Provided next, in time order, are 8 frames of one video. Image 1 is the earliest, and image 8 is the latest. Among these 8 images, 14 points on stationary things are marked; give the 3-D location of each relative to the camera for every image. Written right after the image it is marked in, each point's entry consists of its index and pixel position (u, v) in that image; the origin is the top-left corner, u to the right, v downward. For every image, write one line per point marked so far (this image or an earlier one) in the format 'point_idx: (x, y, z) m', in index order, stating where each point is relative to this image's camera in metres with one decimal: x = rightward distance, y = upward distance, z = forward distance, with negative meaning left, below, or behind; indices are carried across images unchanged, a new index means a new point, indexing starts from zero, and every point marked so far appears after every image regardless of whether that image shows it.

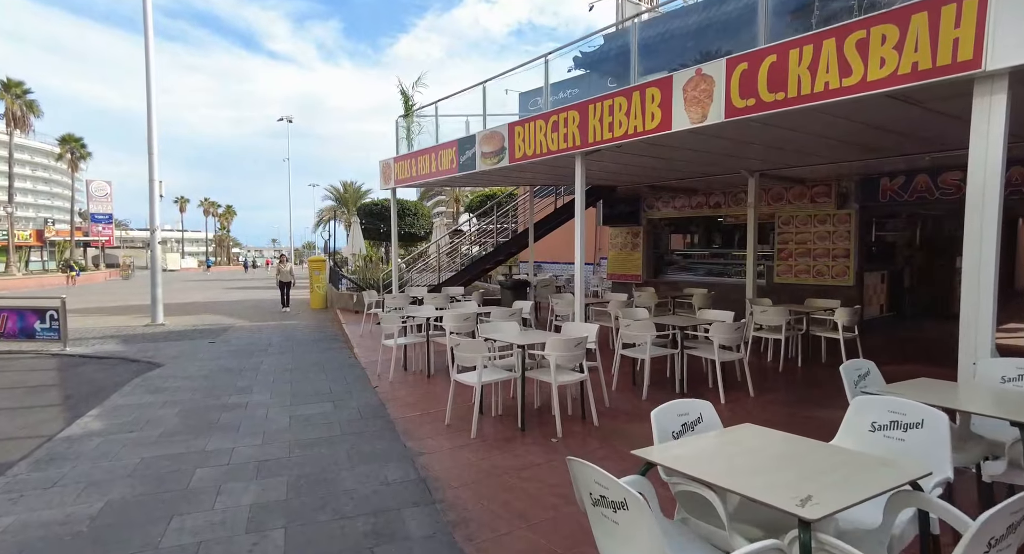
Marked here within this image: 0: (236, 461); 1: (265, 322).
0: (-2.2, -1.5, +4.4) m
1: (-6.9, -1.2, +15.3) m
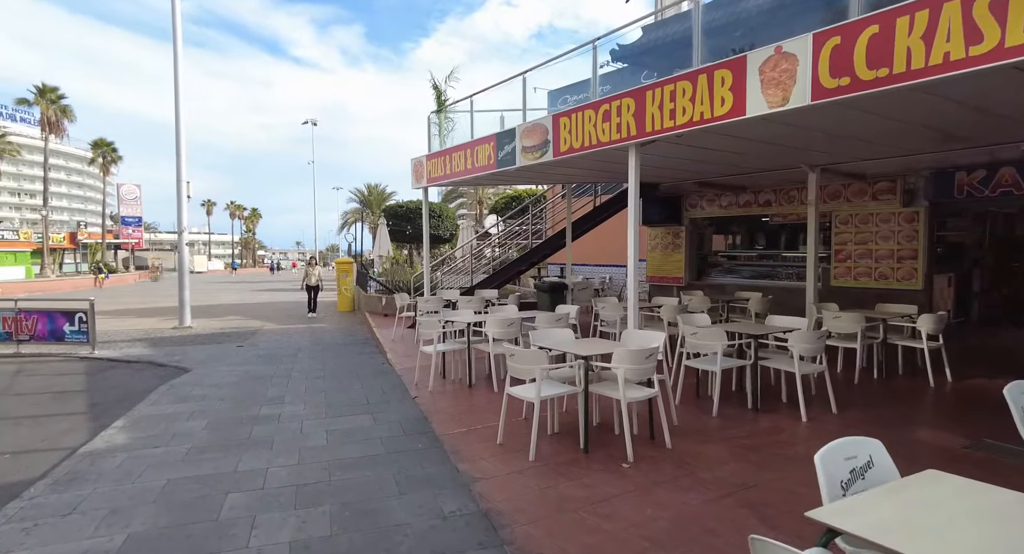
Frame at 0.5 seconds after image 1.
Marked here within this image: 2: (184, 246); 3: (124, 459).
0: (-1.7, -1.5, +3.9) m
1: (-6.0, -1.3, +15.0) m
2: (-9.1, +0.8, +15.2) m
3: (-3.1, -1.5, +4.4) m
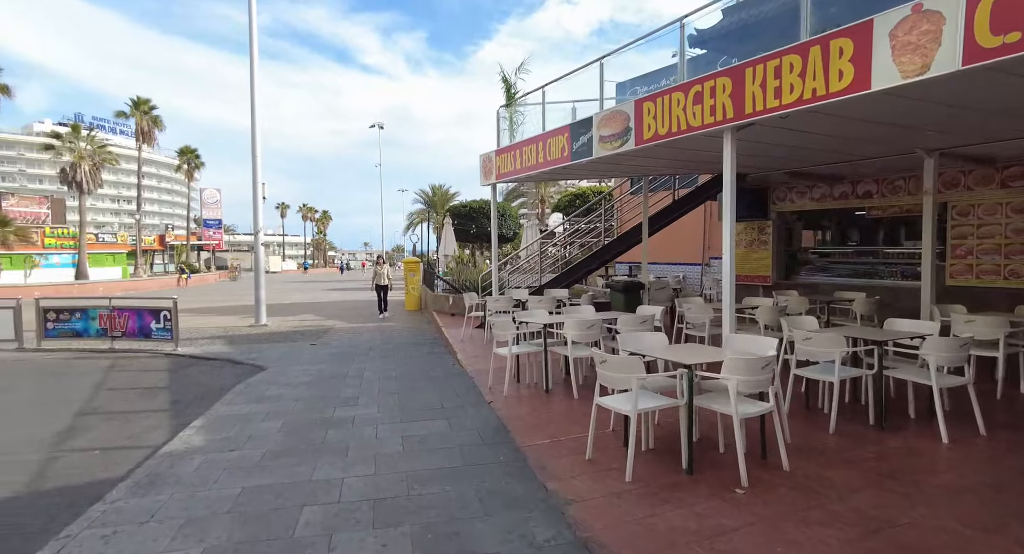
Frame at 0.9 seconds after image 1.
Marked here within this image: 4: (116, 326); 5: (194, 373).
0: (-1.1, -1.5, +3.6) m
1: (-4.1, -1.3, +15.1) m
2: (-7.2, +0.9, +15.7) m
3: (-2.4, -1.5, +4.3) m
4: (-8.2, -1.0, +11.4) m
5: (-5.2, -1.6, +9.1) m
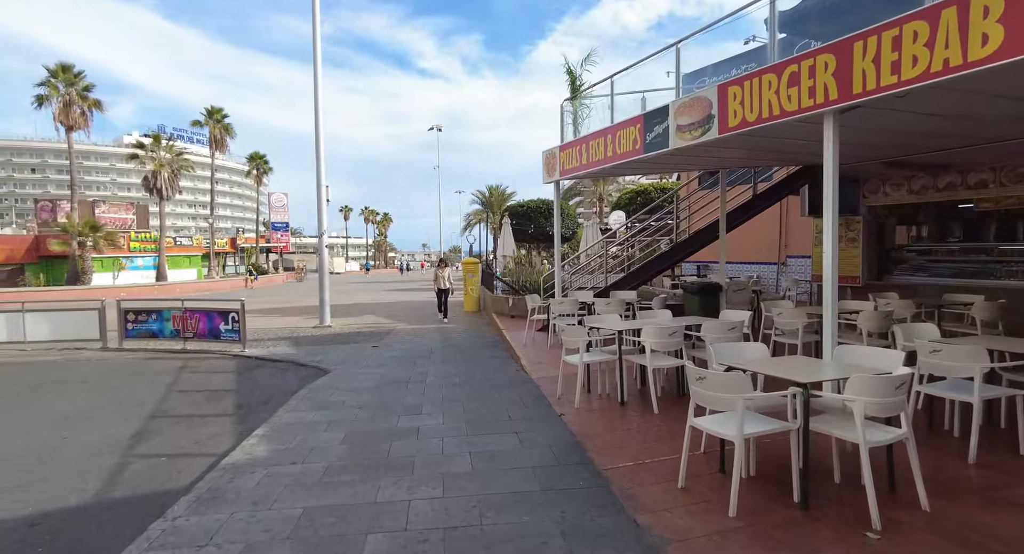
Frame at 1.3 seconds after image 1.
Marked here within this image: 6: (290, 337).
0: (-0.6, -1.5, +3.3) m
1: (-2.5, -1.3, +15.0) m
2: (-5.4, +0.8, +15.9) m
3: (-1.9, -1.5, +4.1) m
4: (-6.9, -1.1, +11.8) m
5: (-4.2, -1.6, +9.1) m
6: (-5.2, -1.4, +13.0) m
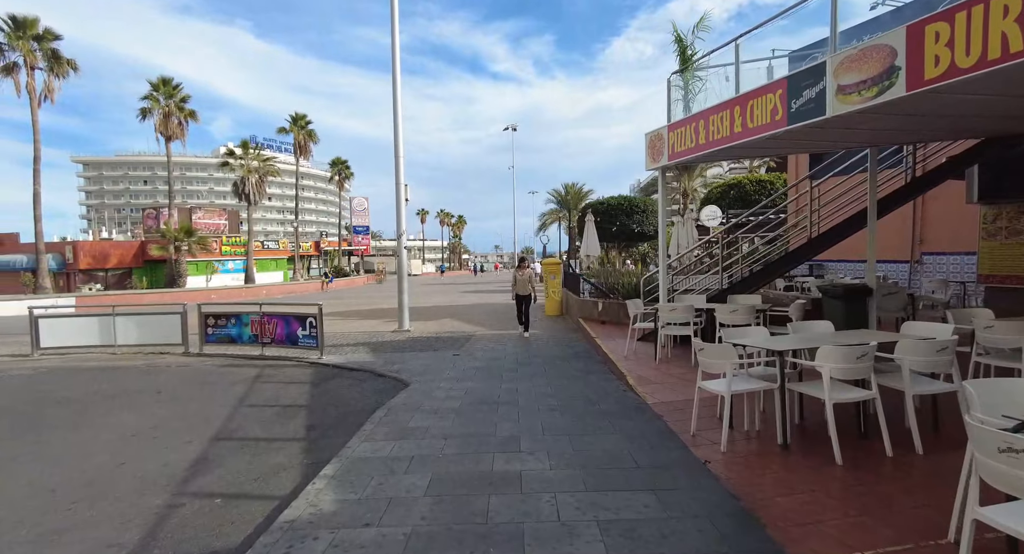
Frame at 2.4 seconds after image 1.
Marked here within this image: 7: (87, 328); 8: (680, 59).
0: (+0.1, -1.5, +2.1) m
1: (-0.2, -1.4, +14.0) m
2: (-3.1, +0.7, +15.3) m
3: (-1.0, -1.5, +3.1) m
4: (-5.1, -1.1, +11.4) m
5: (-2.7, -1.7, +8.4) m
6: (-3.2, -1.5, +12.3) m
7: (-9.2, -1.1, +11.8) m
8: (+2.6, +3.5, +8.8) m
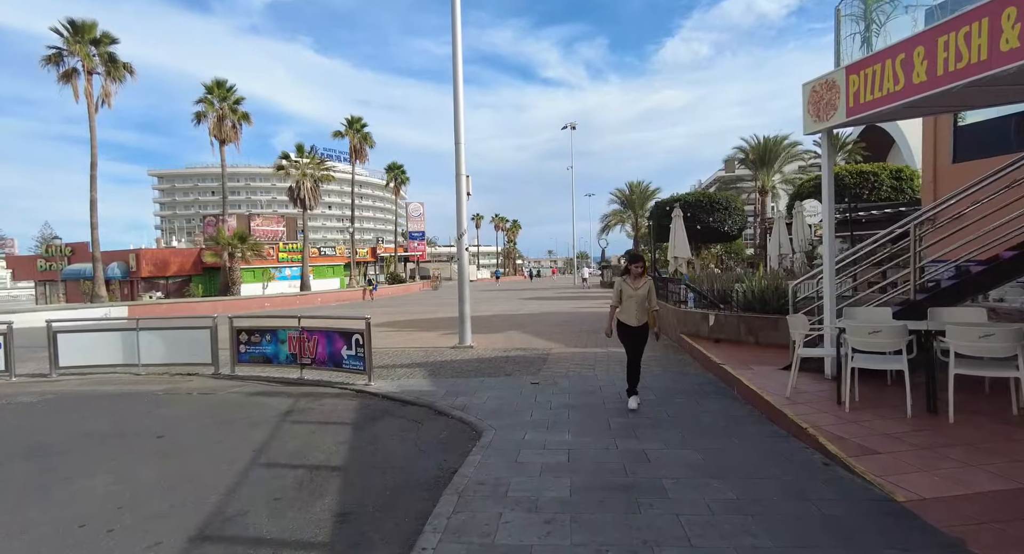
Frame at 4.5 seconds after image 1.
0: (+0.7, -1.5, -0.2) m
1: (+1.5, -1.5, +11.6) m
2: (-1.2, +0.6, +13.2) m
3: (-0.3, -1.6, +0.8) m
4: (-3.5, -1.3, +9.4) m
5: (-1.4, -1.8, +6.2) m
6: (-1.6, -1.6, +10.2) m
7: (-7.6, -1.3, +10.3) m
8: (+3.9, +3.4, +6.2) m
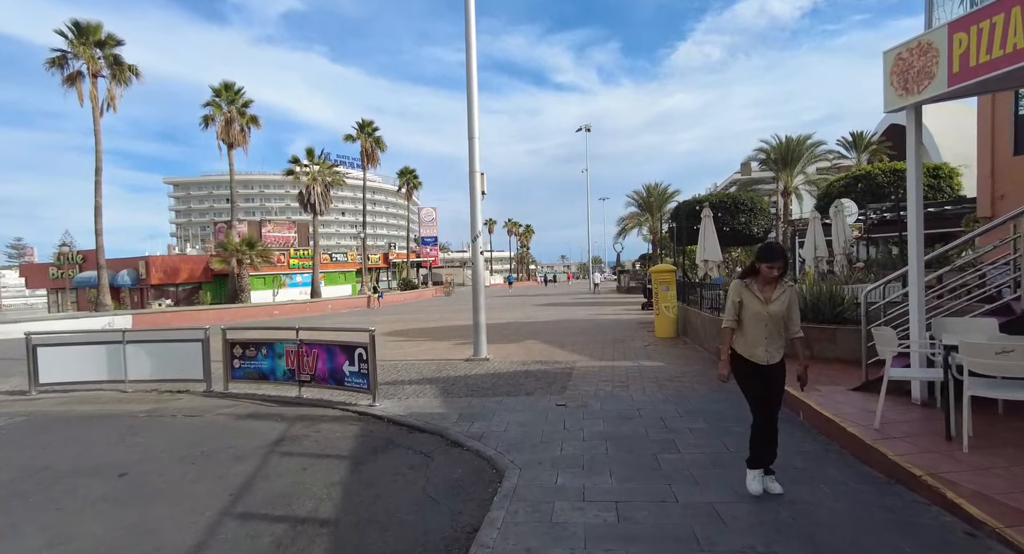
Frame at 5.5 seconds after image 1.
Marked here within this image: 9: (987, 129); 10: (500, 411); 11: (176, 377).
0: (+0.8, -1.5, -1.3) m
1: (+1.9, -1.6, +10.6) m
2: (-0.8, +0.4, +12.2) m
3: (-0.2, -1.6, -0.2) m
4: (-3.2, -1.4, +8.5) m
5: (-1.2, -1.8, +5.2) m
6: (-1.3, -1.7, +9.2) m
7: (-7.2, -1.4, +9.5) m
8: (+4.1, +3.4, +5.1) m
9: (+11.6, +3.5, +13.5) m
10: (-0.2, -1.7, +7.1) m
11: (-5.7, -1.7, +9.3) m
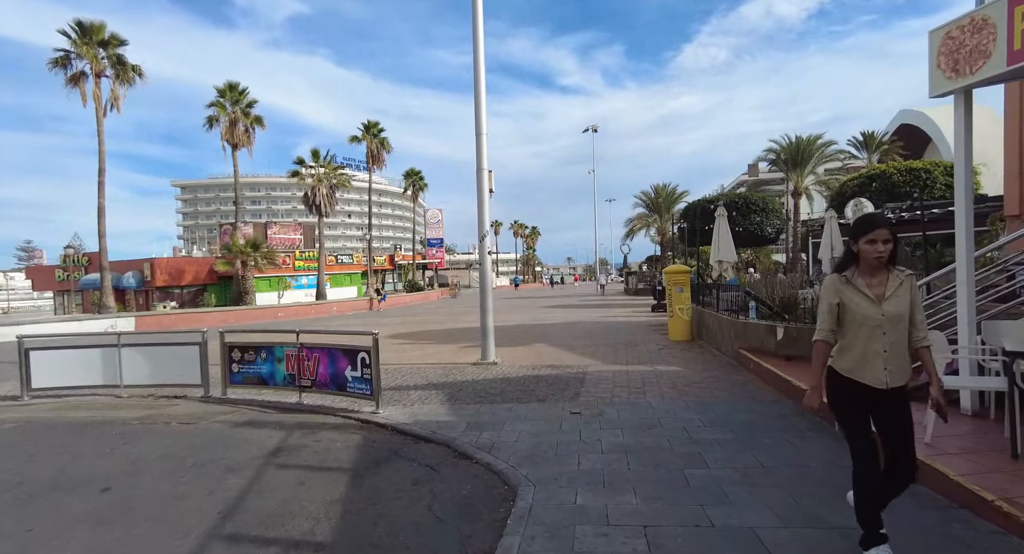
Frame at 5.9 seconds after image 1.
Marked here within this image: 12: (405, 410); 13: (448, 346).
0: (+0.9, -1.5, -1.7) m
1: (+2.1, -1.6, +10.1) m
2: (-0.6, +0.4, +11.8) m
3: (-0.1, -1.5, -0.6) m
4: (-3.0, -1.4, +8.1) m
5: (-1.1, -1.8, +4.8) m
6: (-1.1, -1.7, +8.8) m
7: (-7.0, -1.4, +9.1) m
8: (+4.2, +3.4, +4.7) m
9: (+11.8, +3.5, +13.0) m
10: (0.0, -1.7, +6.7) m
11: (-5.6, -1.7, +9.0) m
12: (-1.4, -1.8, +7.4) m
13: (-1.6, -1.8, +14.1) m
